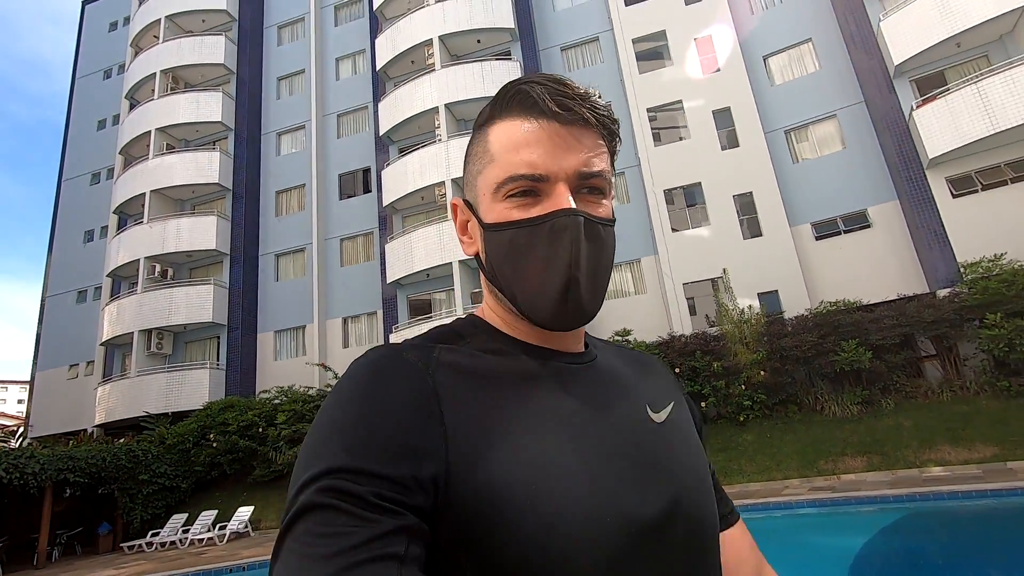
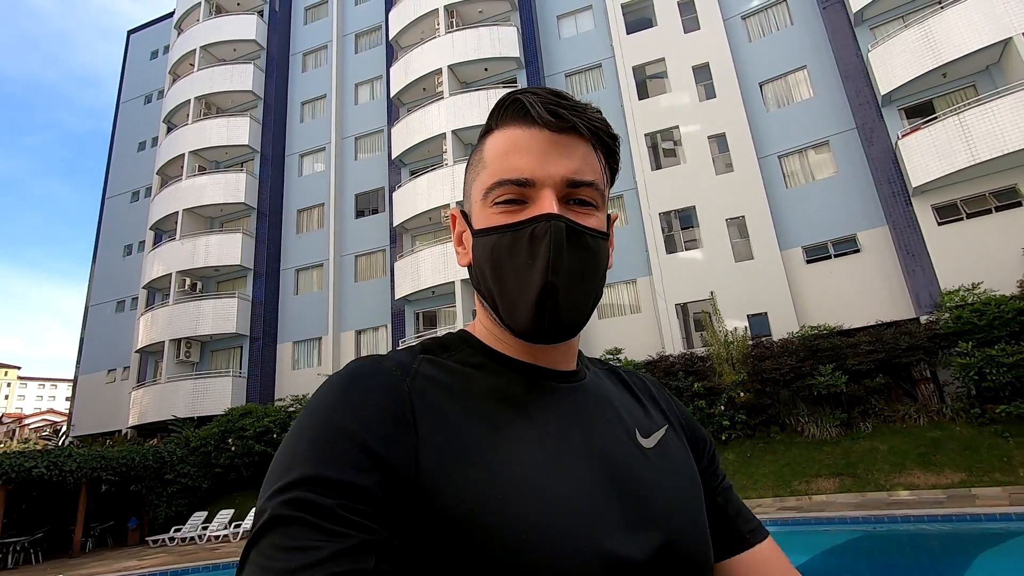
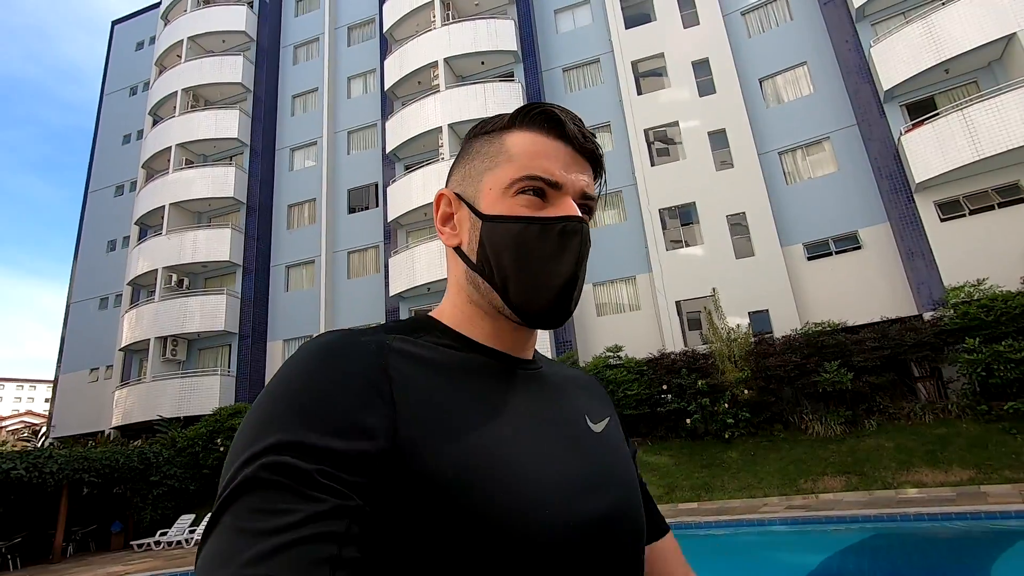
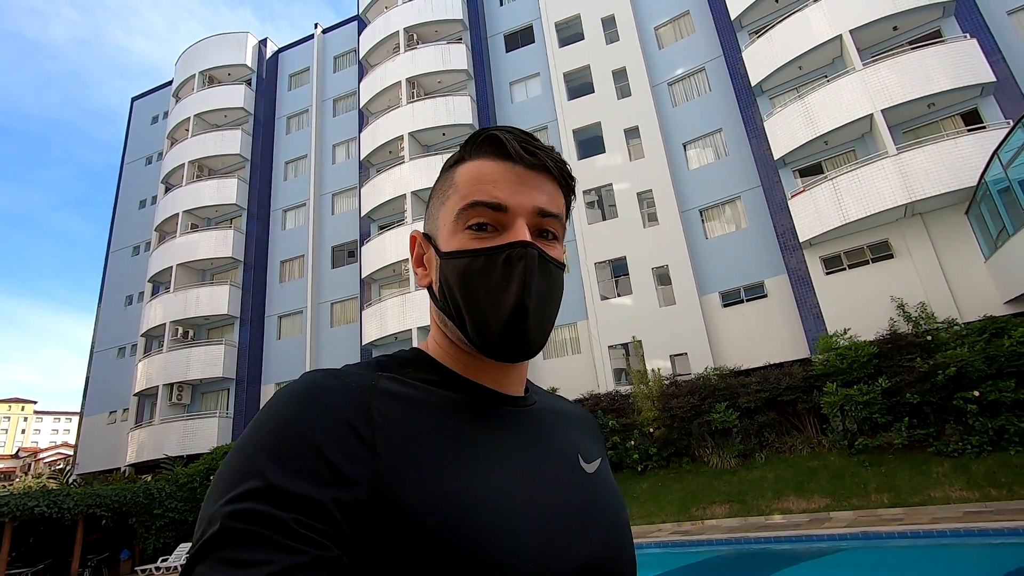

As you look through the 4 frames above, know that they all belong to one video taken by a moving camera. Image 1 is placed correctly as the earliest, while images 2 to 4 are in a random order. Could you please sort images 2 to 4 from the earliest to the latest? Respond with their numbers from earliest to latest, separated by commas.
3, 2, 4
